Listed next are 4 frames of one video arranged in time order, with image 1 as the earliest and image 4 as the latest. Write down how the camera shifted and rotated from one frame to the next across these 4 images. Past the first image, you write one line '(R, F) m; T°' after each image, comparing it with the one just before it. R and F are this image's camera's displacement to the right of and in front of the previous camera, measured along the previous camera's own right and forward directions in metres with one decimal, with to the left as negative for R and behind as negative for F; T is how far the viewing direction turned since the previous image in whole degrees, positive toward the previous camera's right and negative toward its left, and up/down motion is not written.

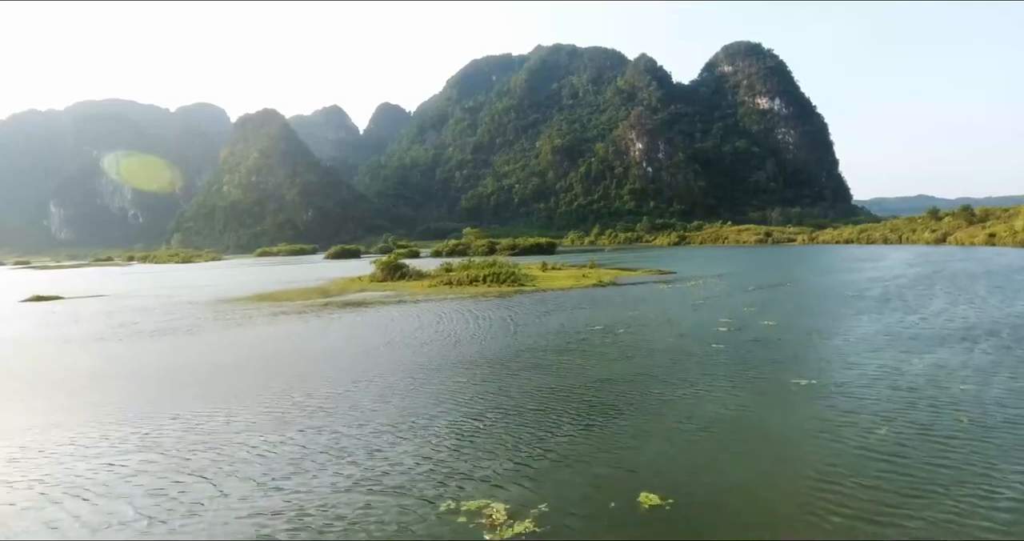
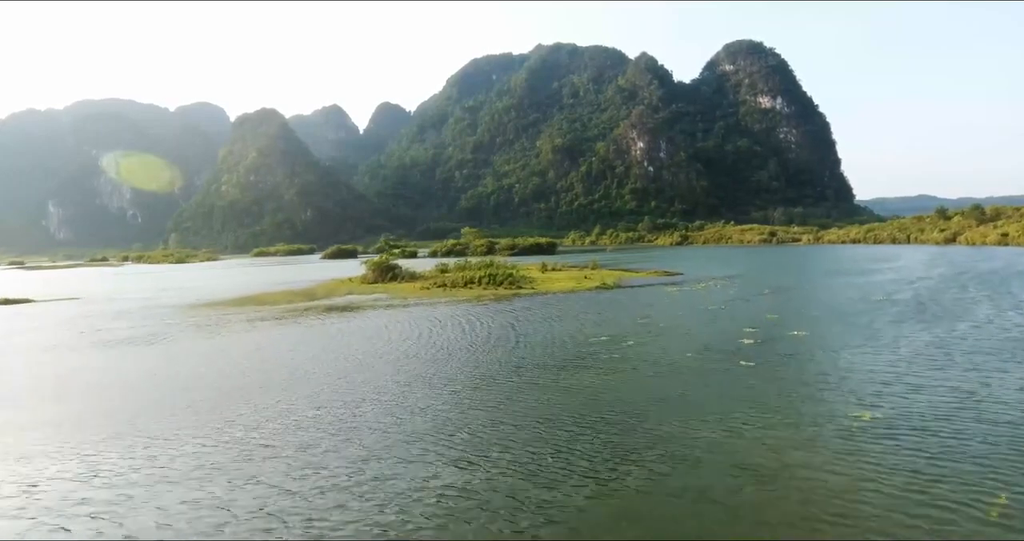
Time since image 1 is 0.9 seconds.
(+0.1, +2.3) m; 0°
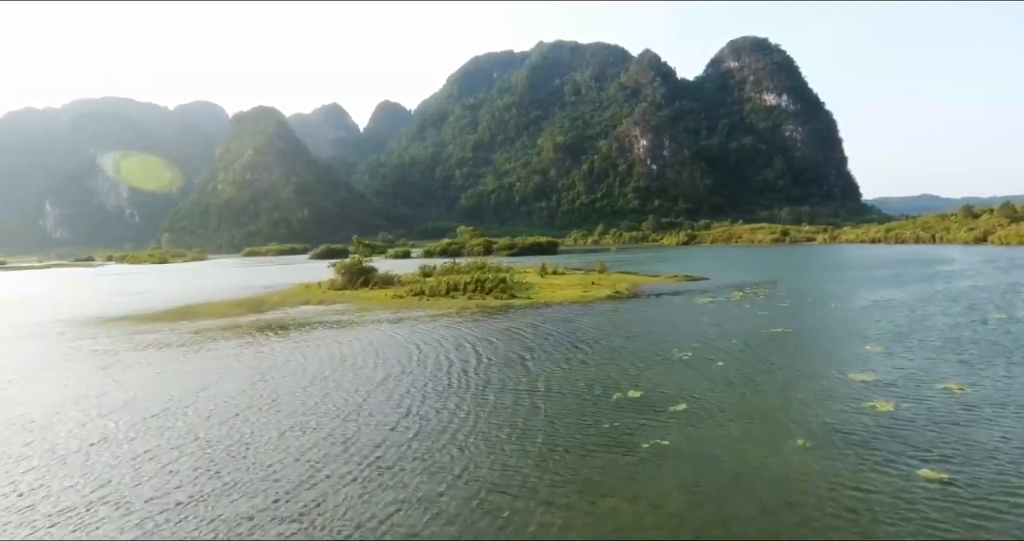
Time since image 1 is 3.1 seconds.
(+0.4, +6.5) m; 0°
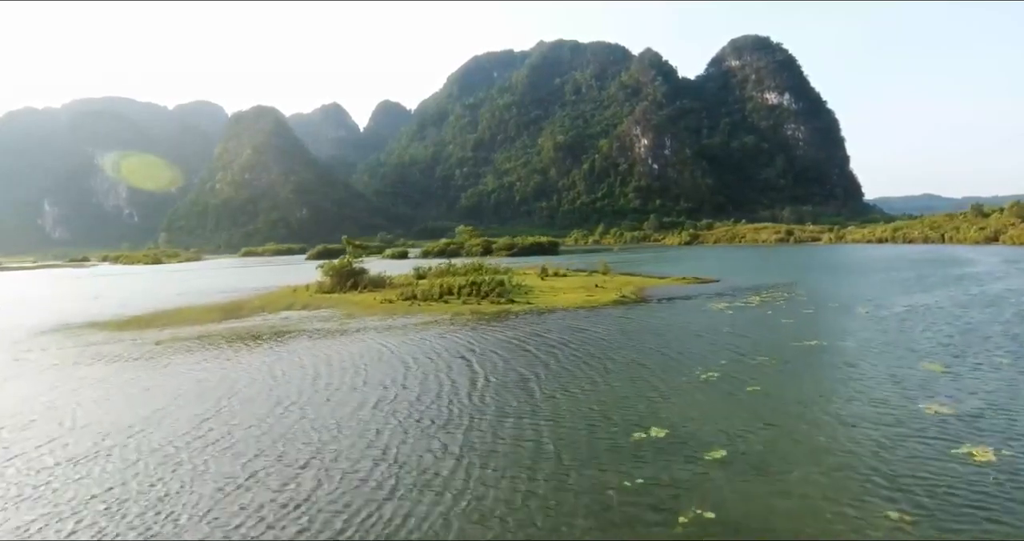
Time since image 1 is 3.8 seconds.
(+0.1, +2.1) m; 0°
